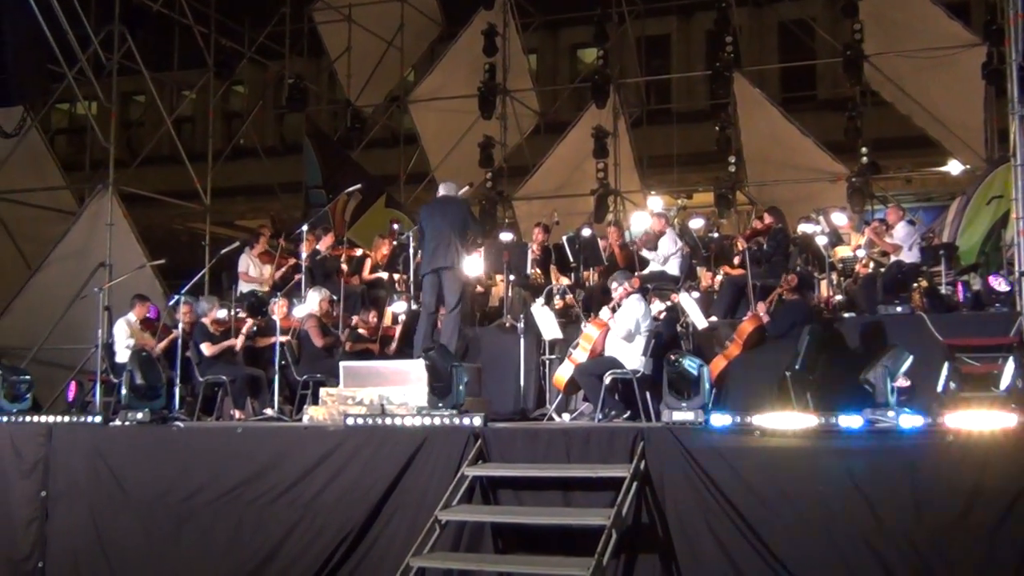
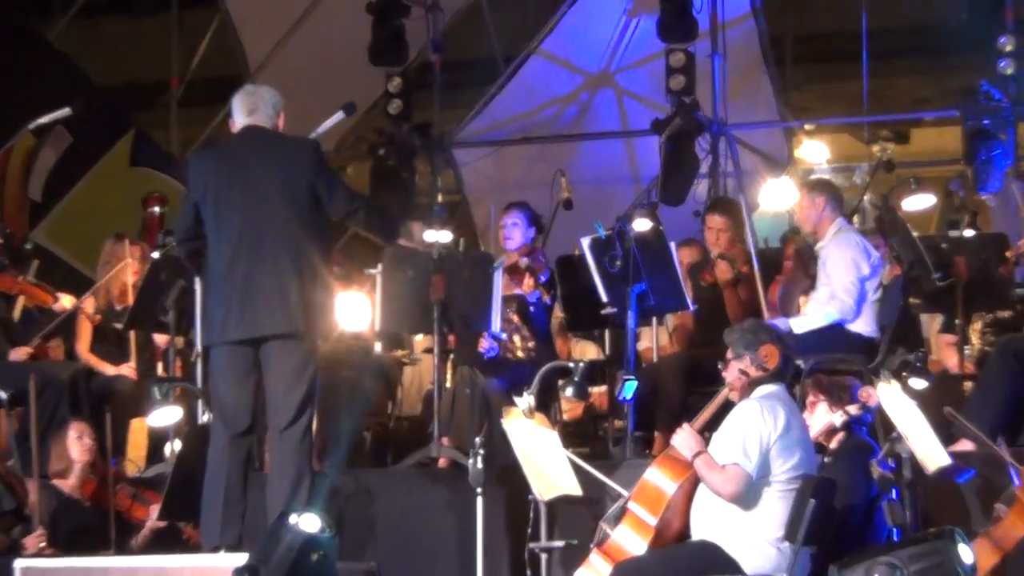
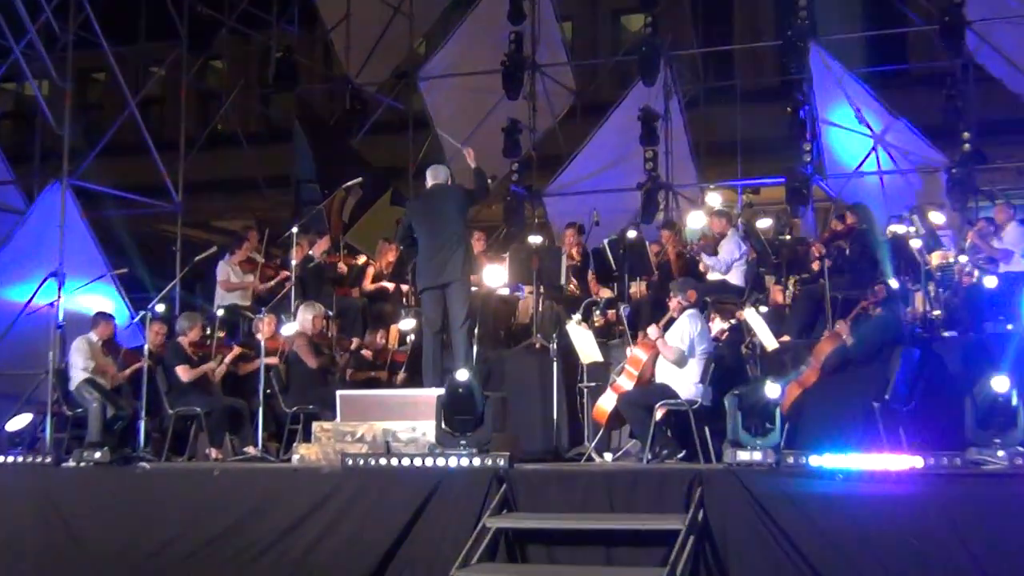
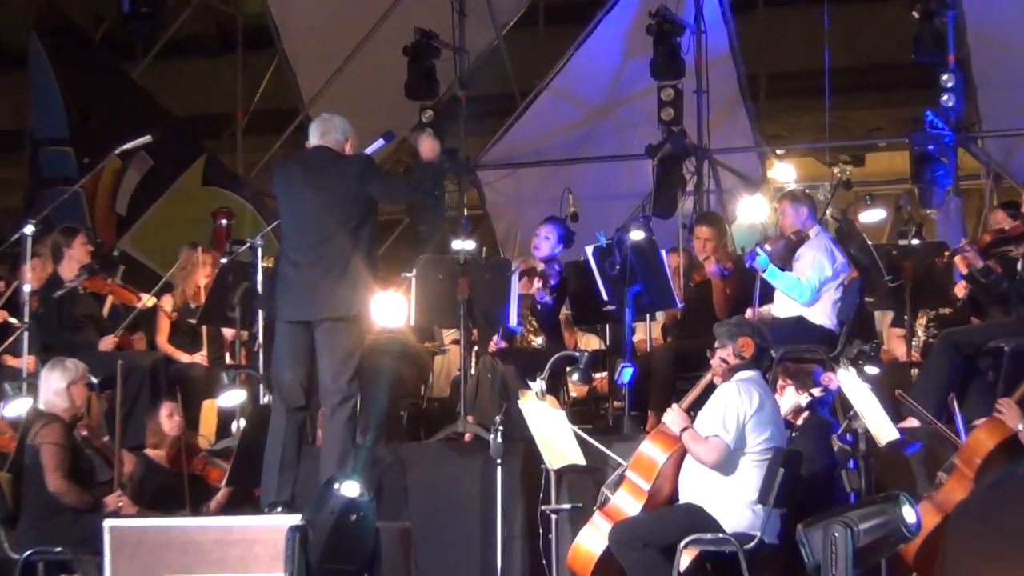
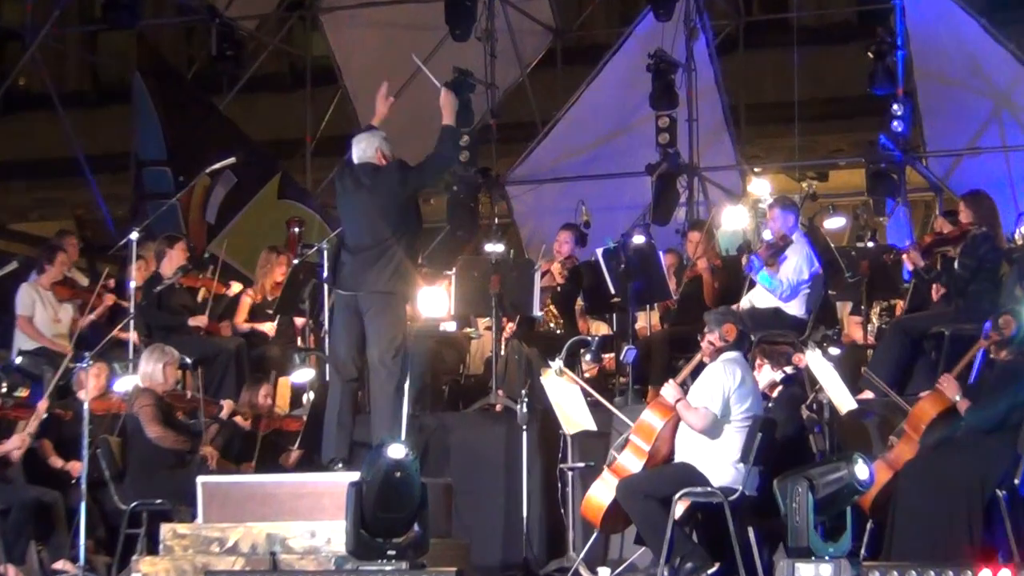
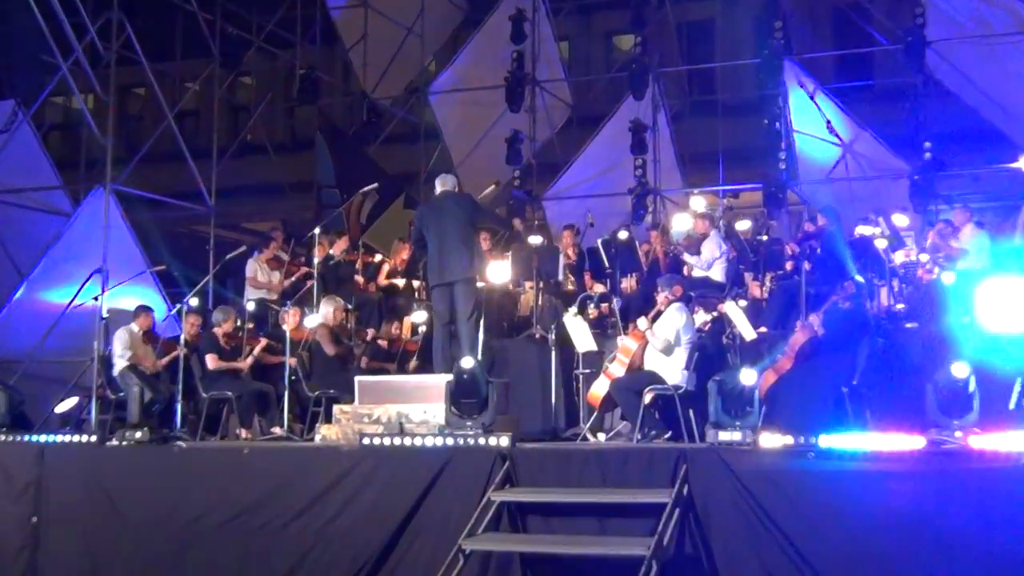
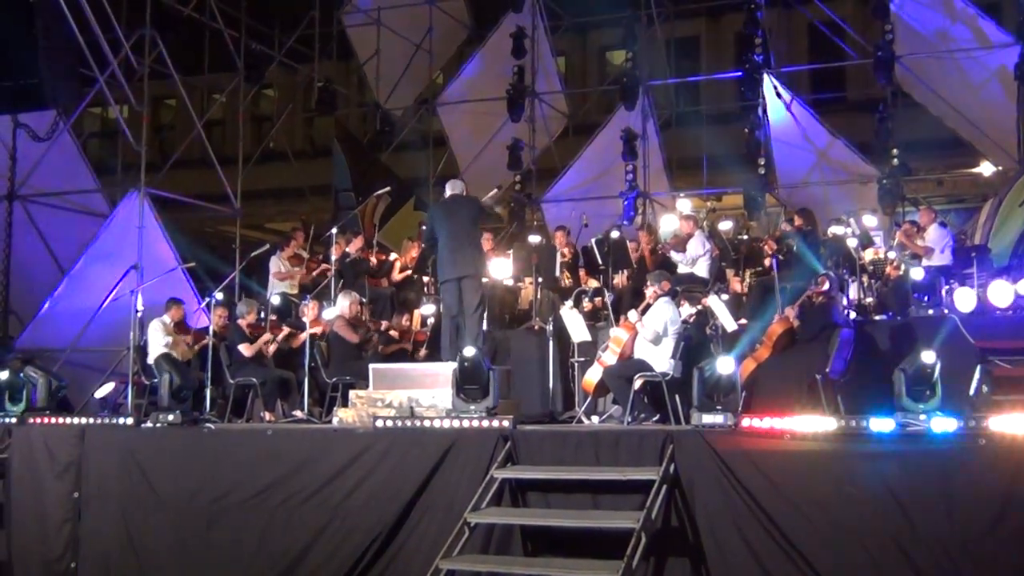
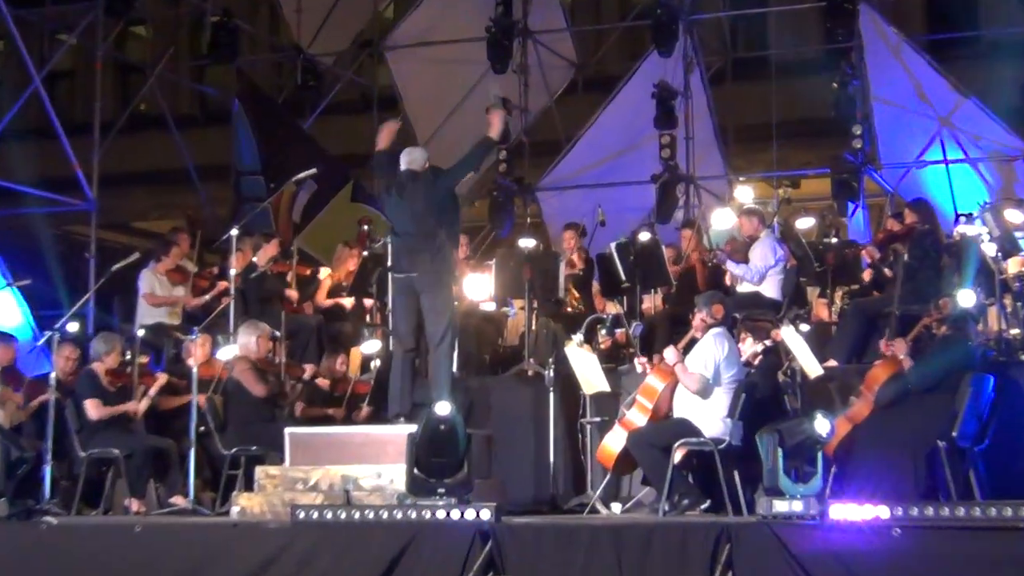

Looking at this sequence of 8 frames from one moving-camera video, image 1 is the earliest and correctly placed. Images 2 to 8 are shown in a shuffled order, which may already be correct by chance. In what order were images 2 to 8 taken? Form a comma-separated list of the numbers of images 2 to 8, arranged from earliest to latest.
7, 6, 3, 8, 5, 4, 2
